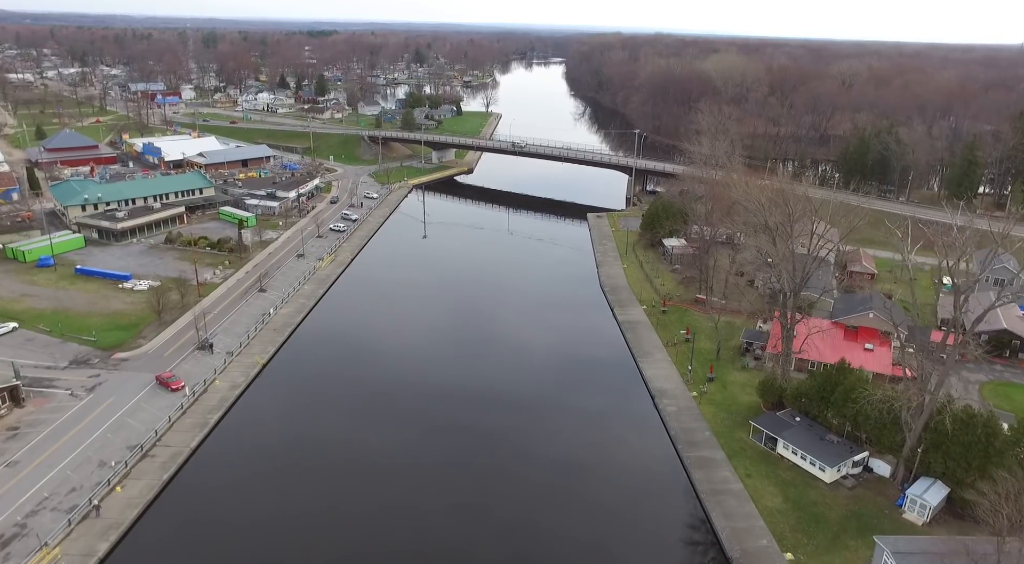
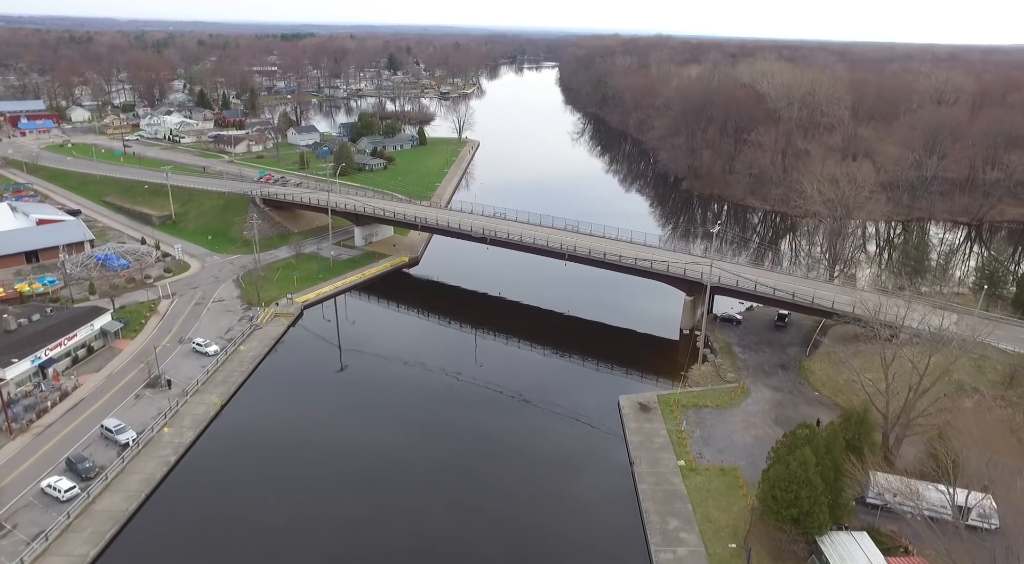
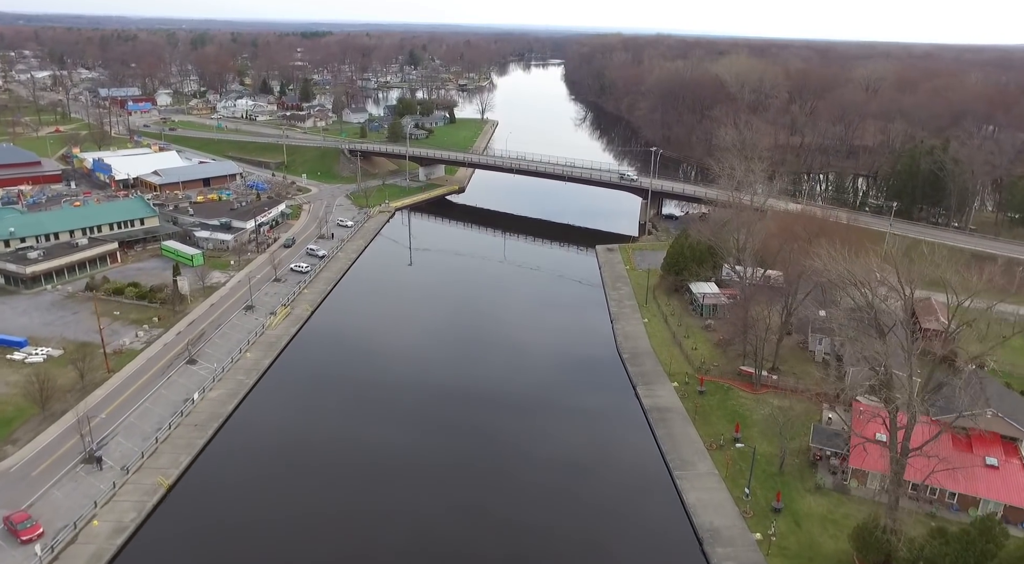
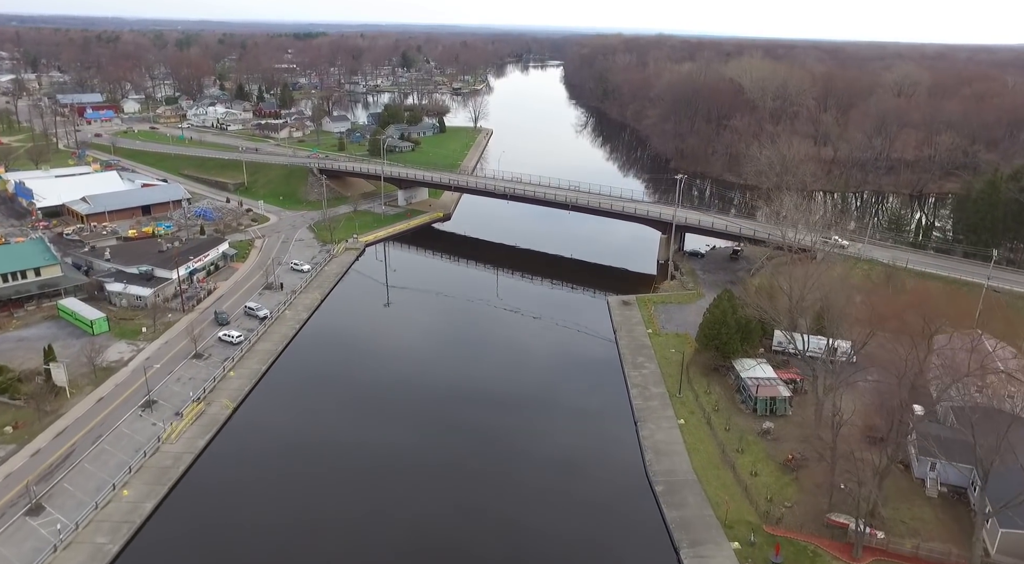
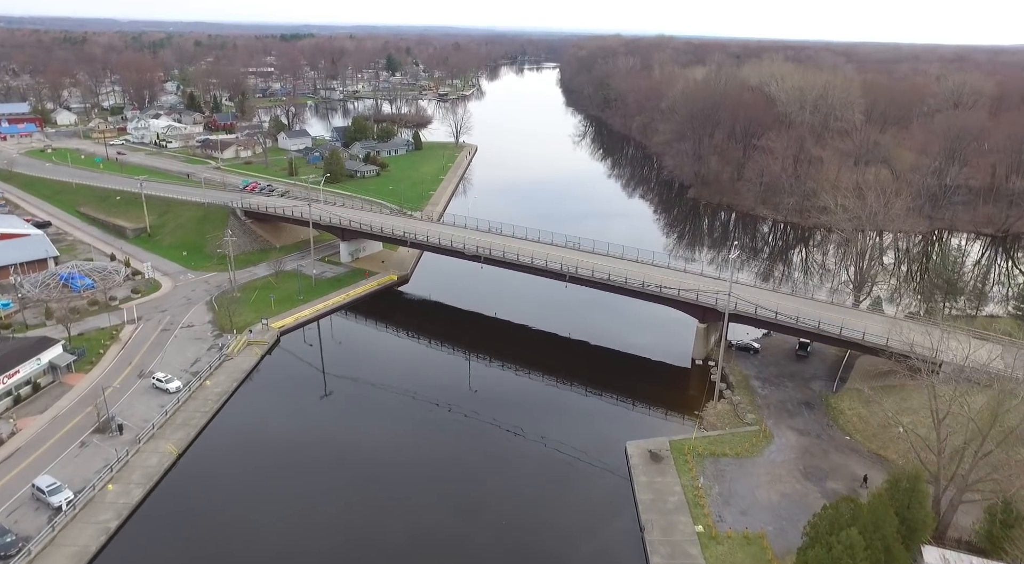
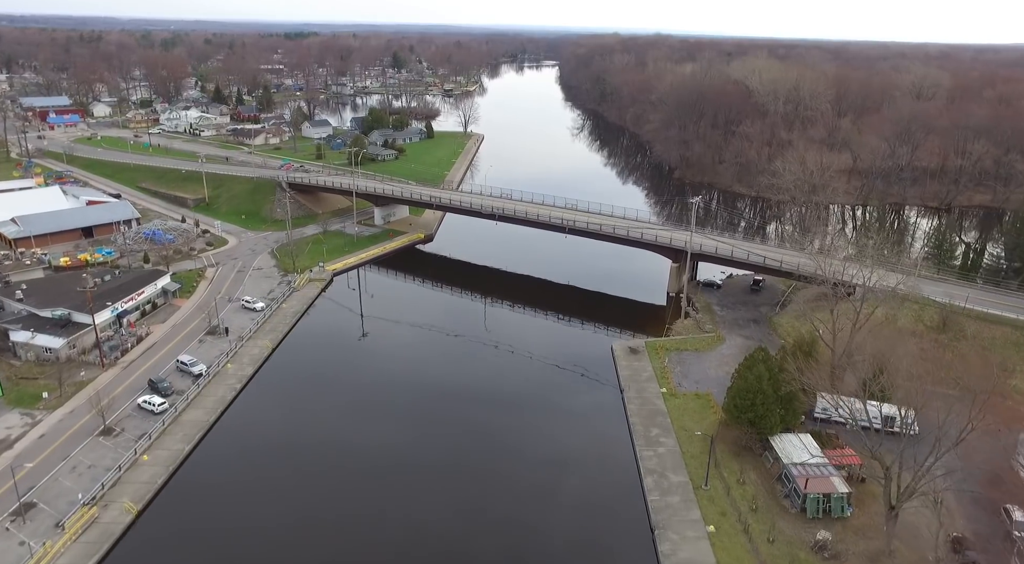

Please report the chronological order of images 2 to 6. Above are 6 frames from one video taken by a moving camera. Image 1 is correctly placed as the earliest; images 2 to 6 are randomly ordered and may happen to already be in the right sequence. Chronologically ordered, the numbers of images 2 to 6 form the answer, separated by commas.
3, 4, 6, 2, 5
